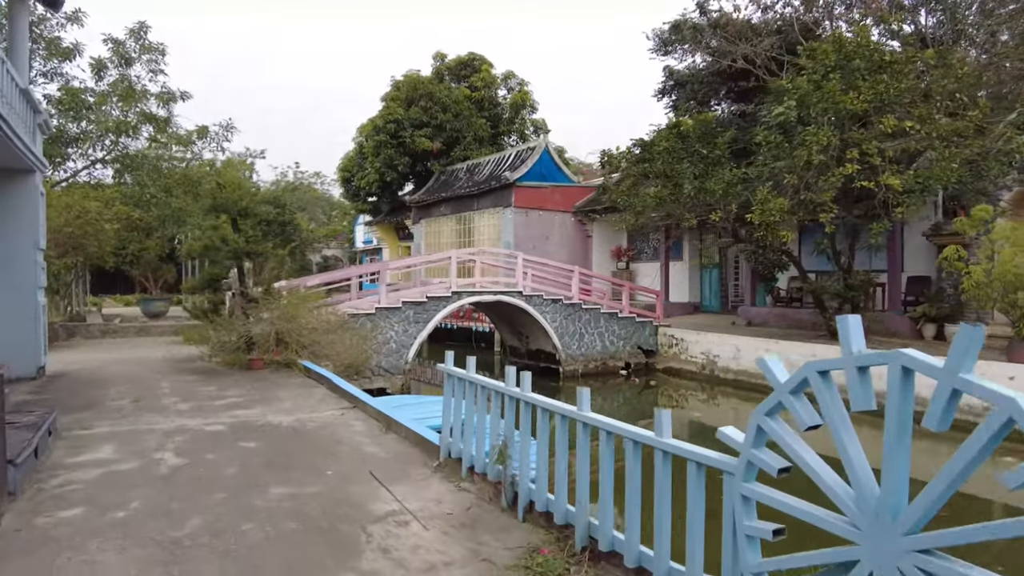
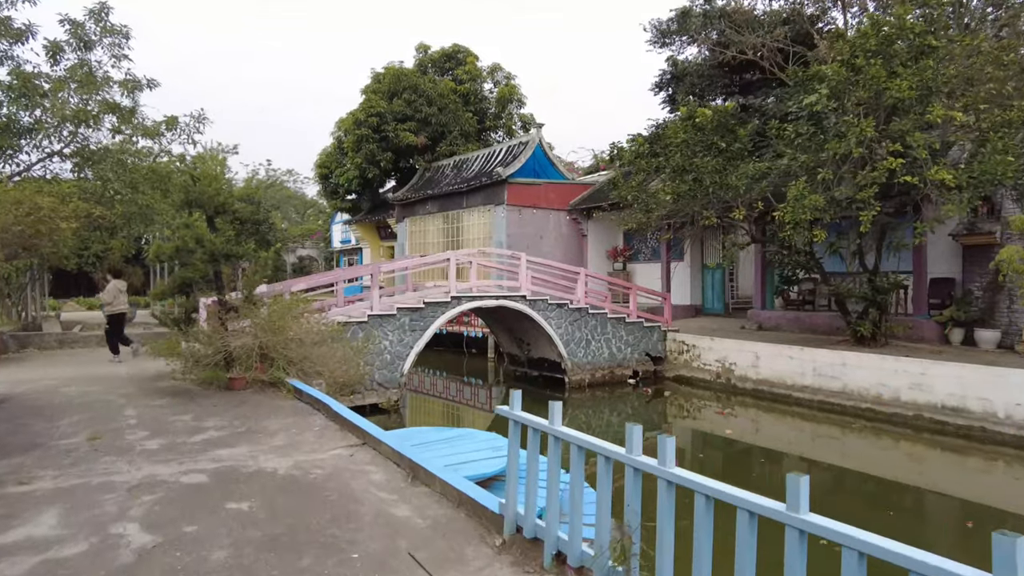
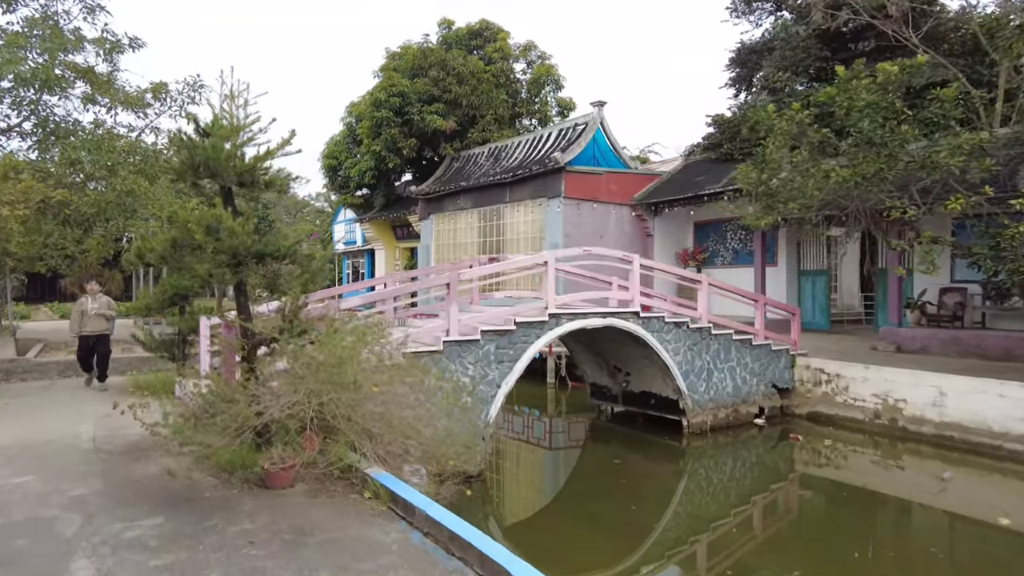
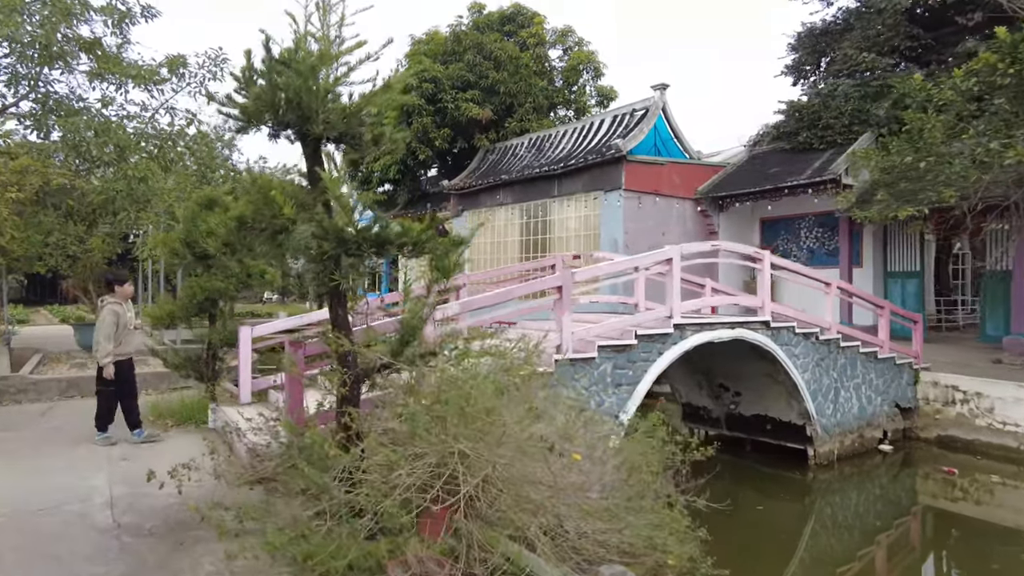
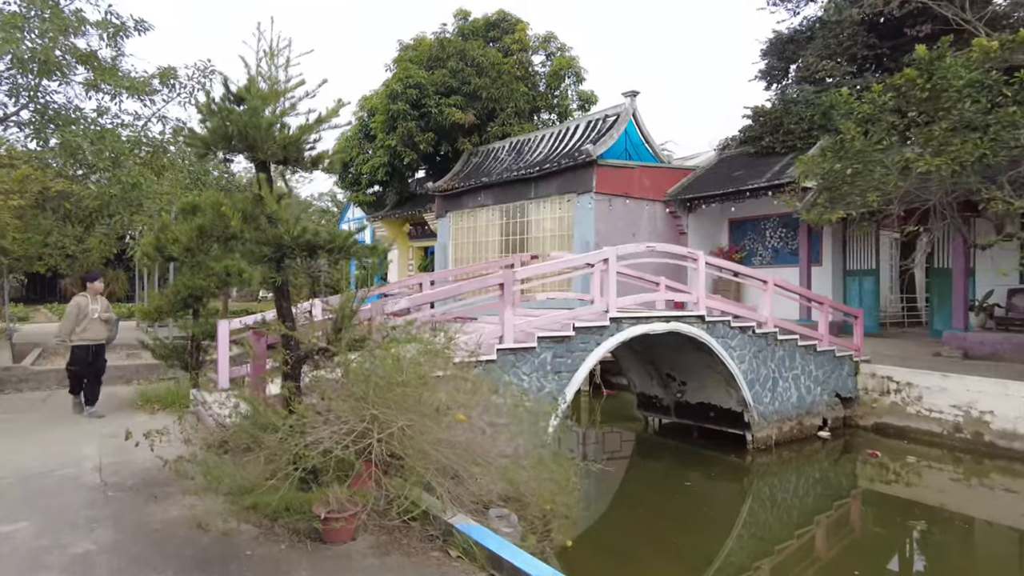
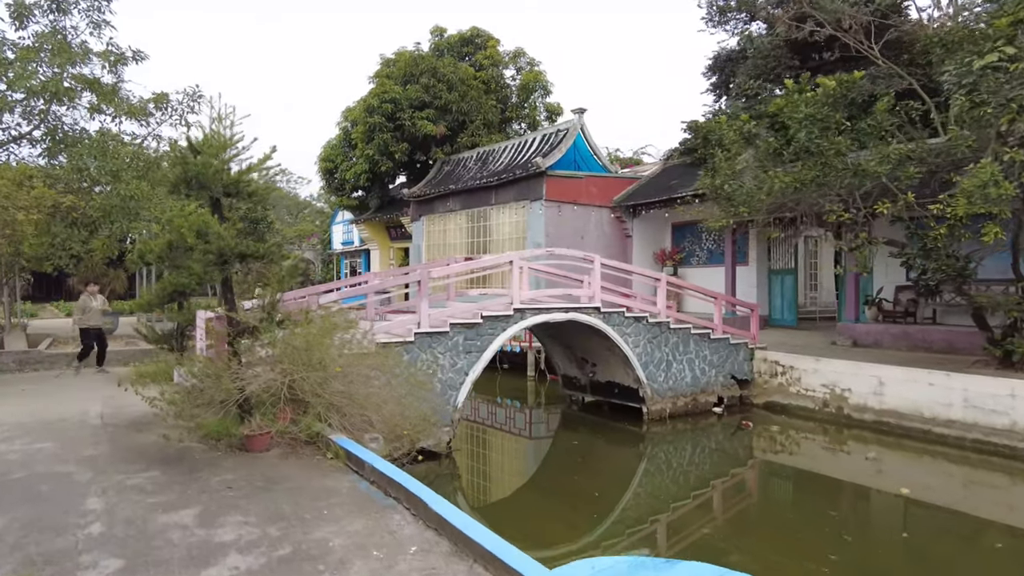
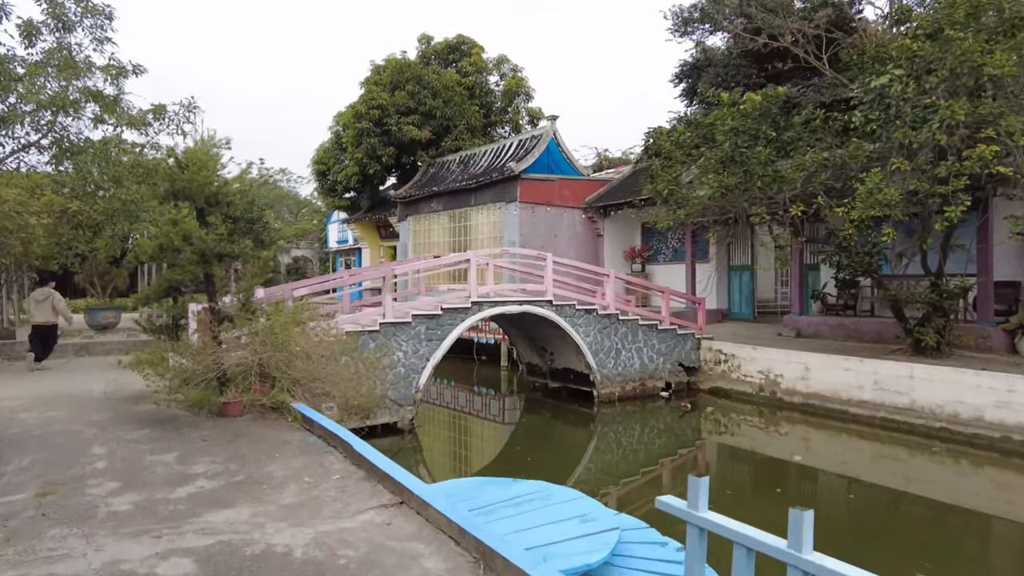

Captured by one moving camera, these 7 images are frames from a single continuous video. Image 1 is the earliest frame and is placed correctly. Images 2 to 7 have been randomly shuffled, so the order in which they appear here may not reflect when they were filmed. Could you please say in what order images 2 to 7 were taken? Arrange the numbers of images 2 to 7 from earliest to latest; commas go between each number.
2, 7, 6, 3, 5, 4
